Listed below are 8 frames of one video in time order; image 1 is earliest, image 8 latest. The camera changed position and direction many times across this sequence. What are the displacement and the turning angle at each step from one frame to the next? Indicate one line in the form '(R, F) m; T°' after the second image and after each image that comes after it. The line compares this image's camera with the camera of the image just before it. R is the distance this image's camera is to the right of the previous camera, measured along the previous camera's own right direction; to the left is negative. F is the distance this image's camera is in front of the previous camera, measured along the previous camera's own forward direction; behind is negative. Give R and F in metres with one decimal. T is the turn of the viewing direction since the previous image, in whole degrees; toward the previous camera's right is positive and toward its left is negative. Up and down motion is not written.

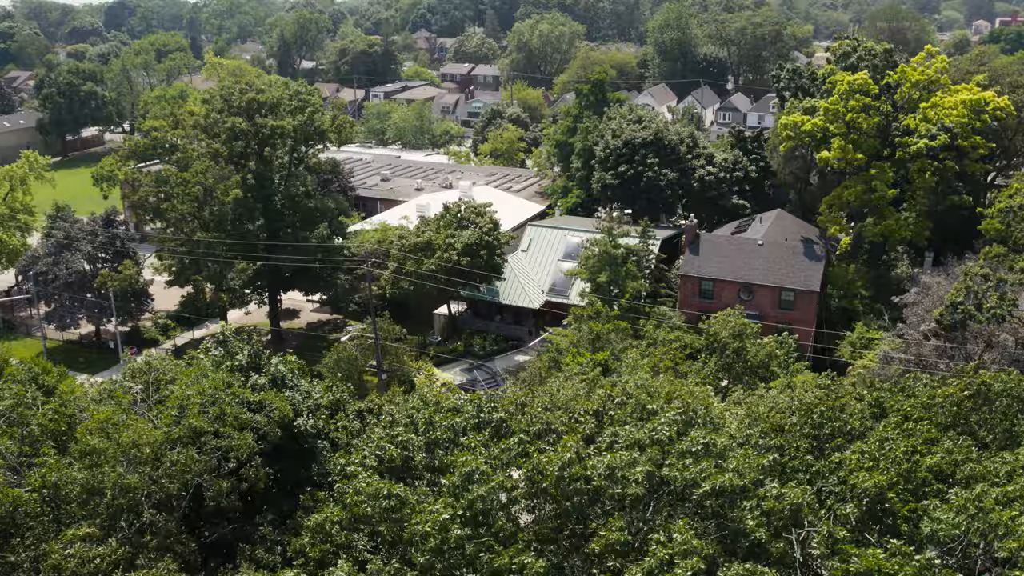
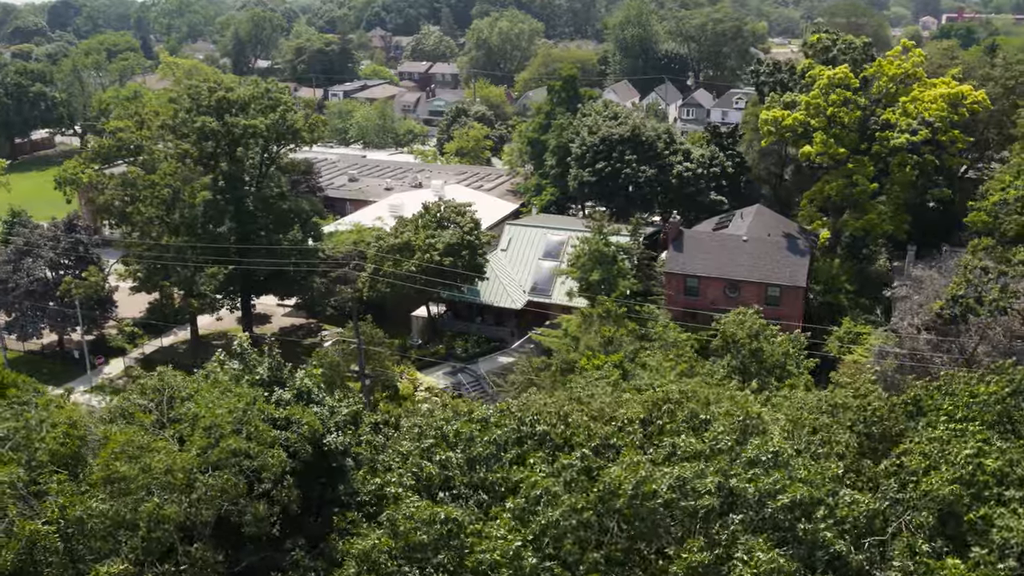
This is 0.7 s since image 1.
(-0.8, +0.5) m; +3°
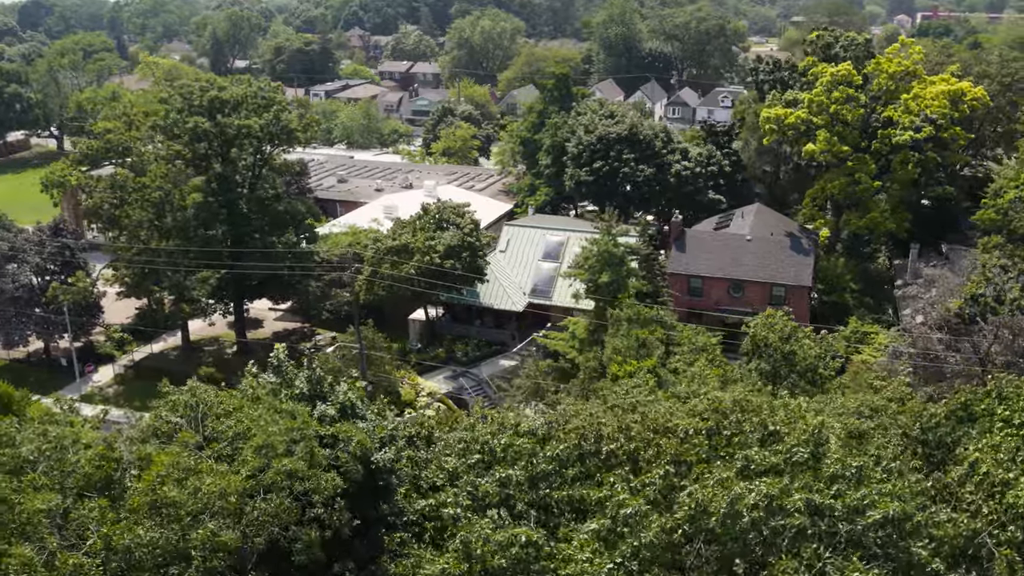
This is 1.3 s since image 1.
(-0.7, +0.5) m; +1°
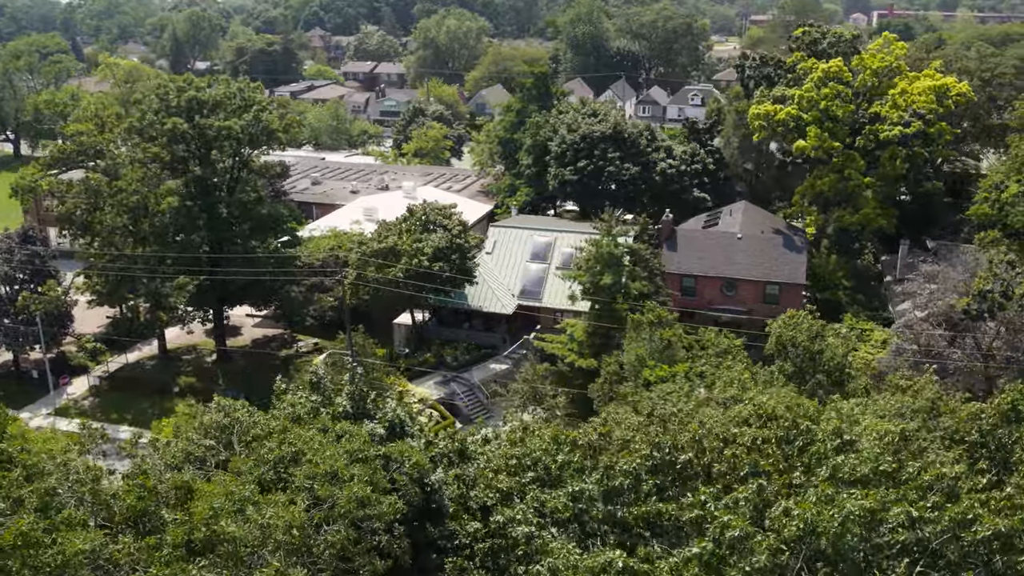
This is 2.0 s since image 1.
(-0.8, +0.5) m; +2°
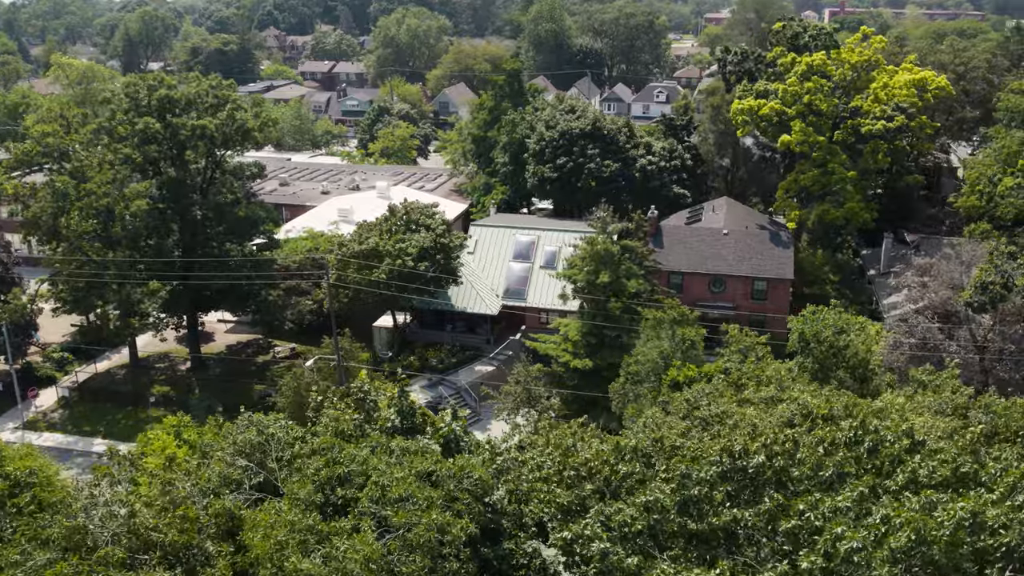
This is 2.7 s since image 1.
(-0.8, +0.5) m; +3°
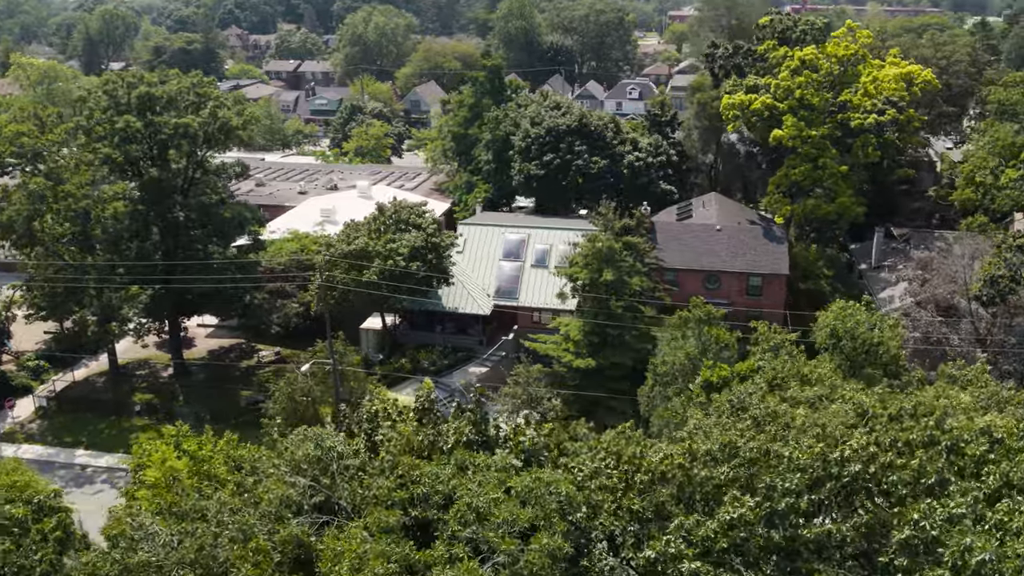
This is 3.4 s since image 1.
(-0.8, +0.5) m; +2°
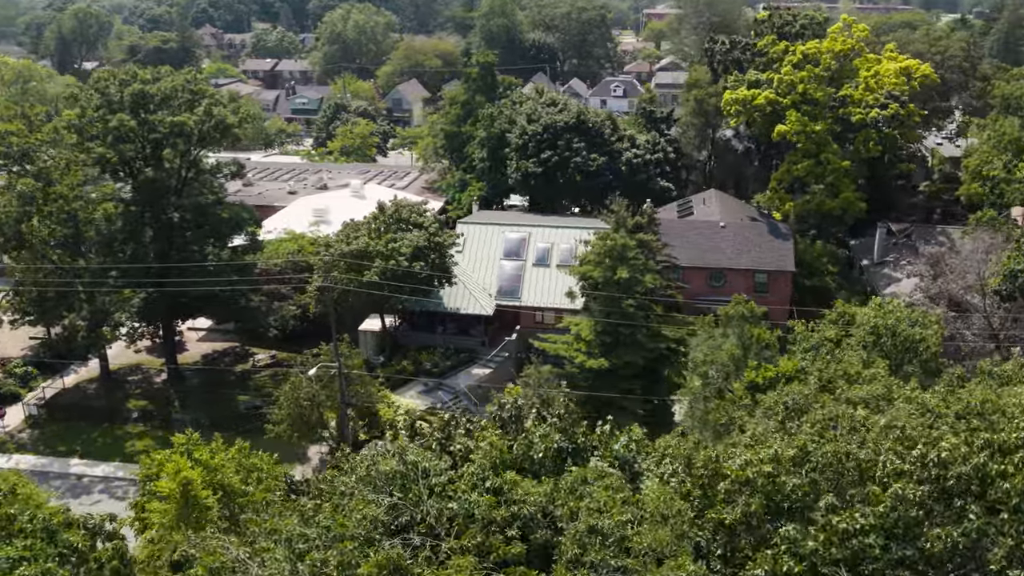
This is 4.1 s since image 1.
(-0.8, +0.4) m; +2°
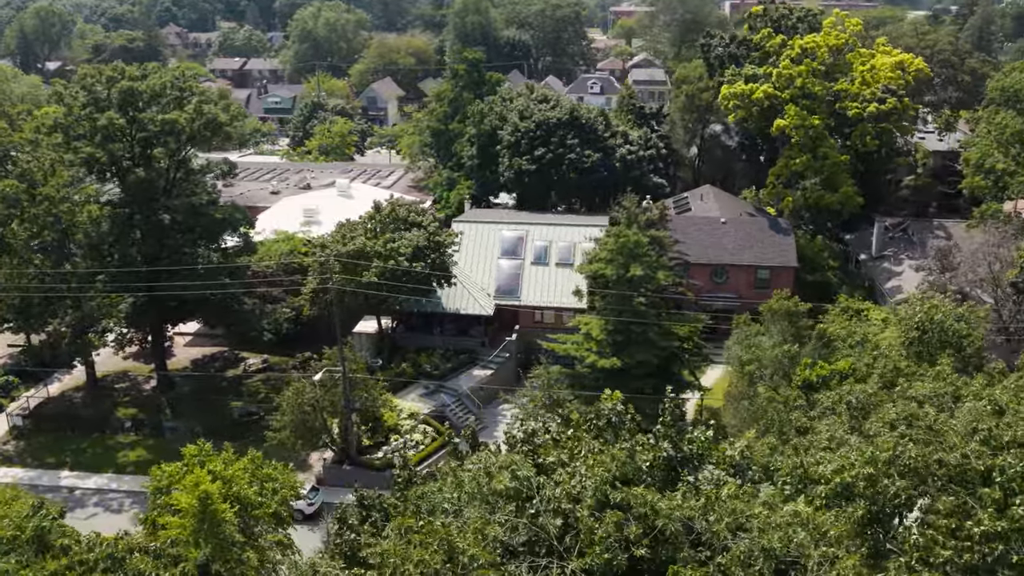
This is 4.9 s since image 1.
(-0.9, +0.5) m; +2°
